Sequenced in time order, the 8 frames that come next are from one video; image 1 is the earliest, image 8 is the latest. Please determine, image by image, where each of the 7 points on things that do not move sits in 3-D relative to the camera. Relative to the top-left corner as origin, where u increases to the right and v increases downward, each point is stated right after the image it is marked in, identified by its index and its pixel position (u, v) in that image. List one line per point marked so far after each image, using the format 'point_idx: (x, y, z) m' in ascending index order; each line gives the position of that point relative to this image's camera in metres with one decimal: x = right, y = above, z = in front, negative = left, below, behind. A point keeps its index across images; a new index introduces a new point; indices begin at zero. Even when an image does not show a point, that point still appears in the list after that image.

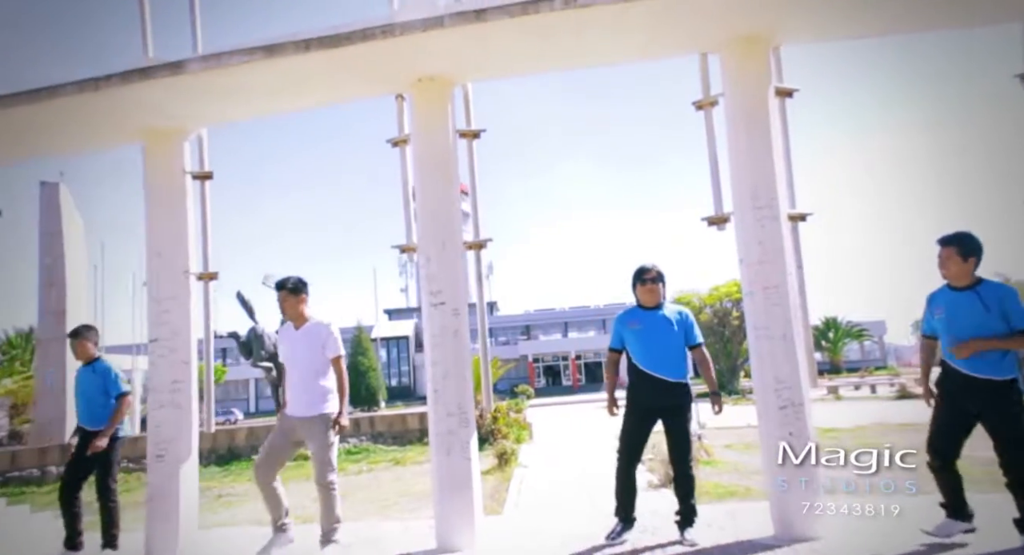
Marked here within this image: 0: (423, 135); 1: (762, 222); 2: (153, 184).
0: (-0.6, +0.9, +4.7) m
1: (+1.4, +0.3, +4.2) m
2: (-2.5, +0.6, +5.0) m
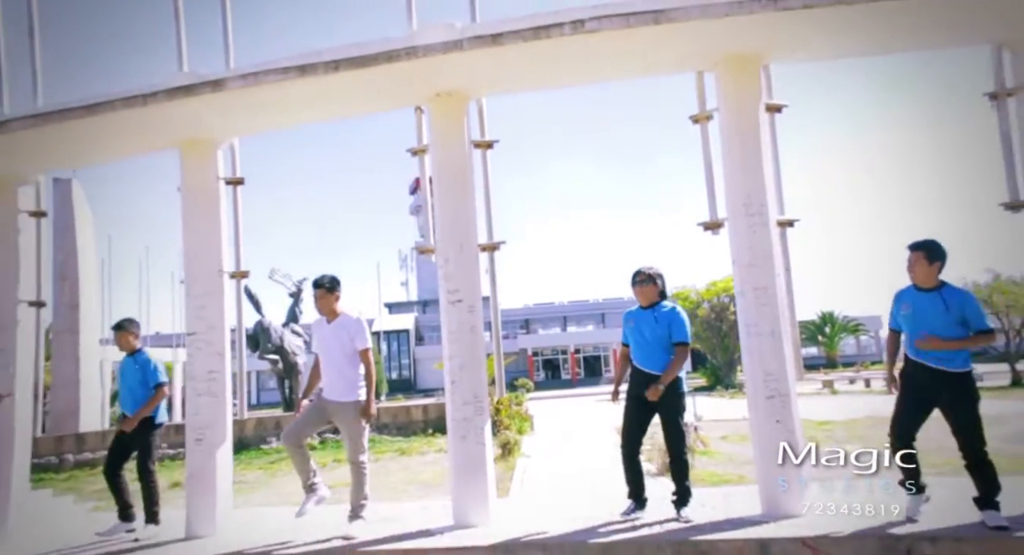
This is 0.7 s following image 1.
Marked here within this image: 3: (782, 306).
0: (-0.5, +0.9, +5.0) m
1: (+1.5, +0.3, +4.6) m
2: (-2.4, +0.7, +5.3) m
3: (+1.7, -0.2, +4.6) m
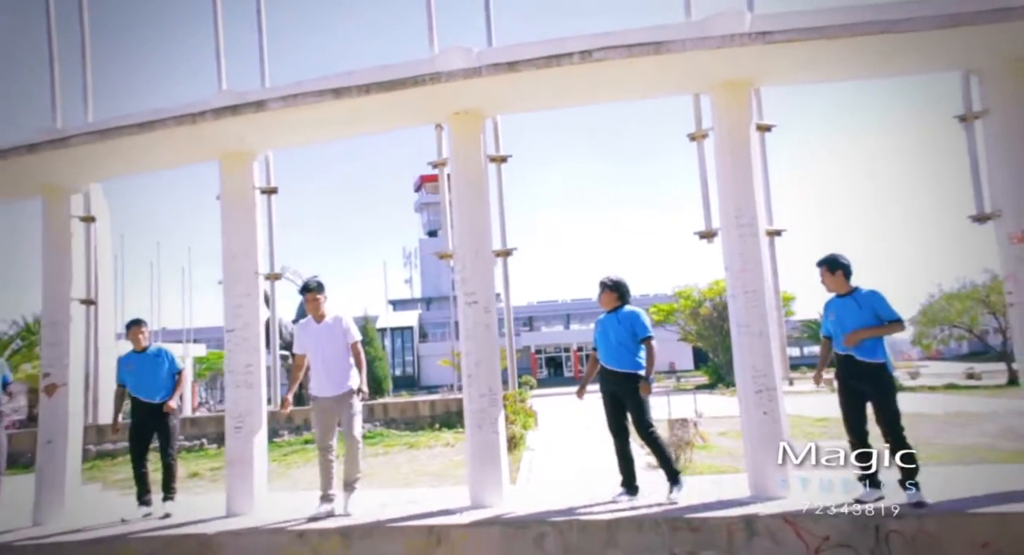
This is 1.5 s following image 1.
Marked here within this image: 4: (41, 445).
0: (-0.4, +0.9, +5.5) m
1: (+1.6, +0.3, +5.1) m
2: (-2.3, +0.6, +5.8) m
3: (+1.8, -0.2, +5.1) m
4: (-4.0, -1.4, +6.2) m
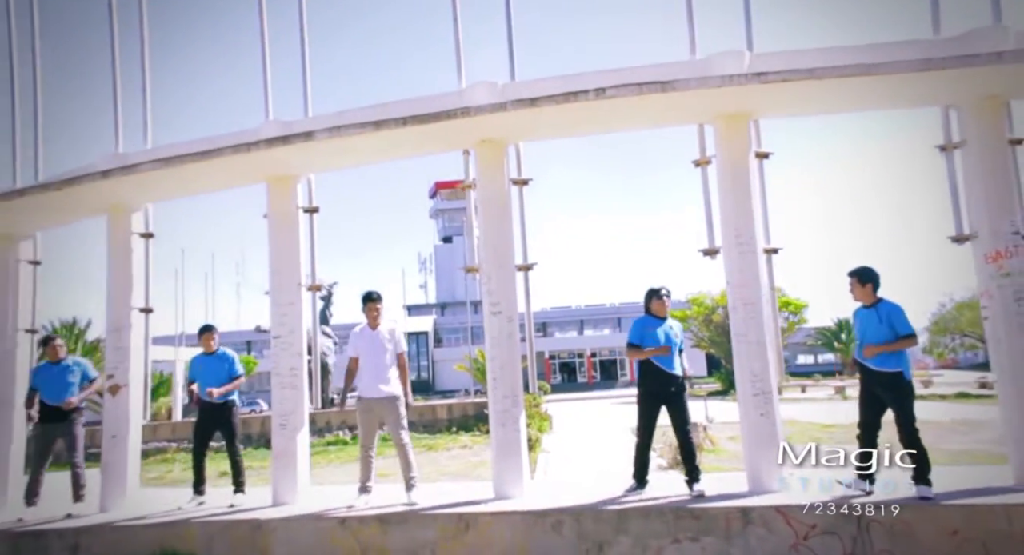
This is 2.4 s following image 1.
0: (-0.2, +0.8, +6.1) m
1: (+1.8, +0.2, +5.6) m
2: (-2.1, +0.5, +6.4) m
3: (+2.0, -0.3, +5.6) m
4: (-3.8, -1.5, +6.8) m
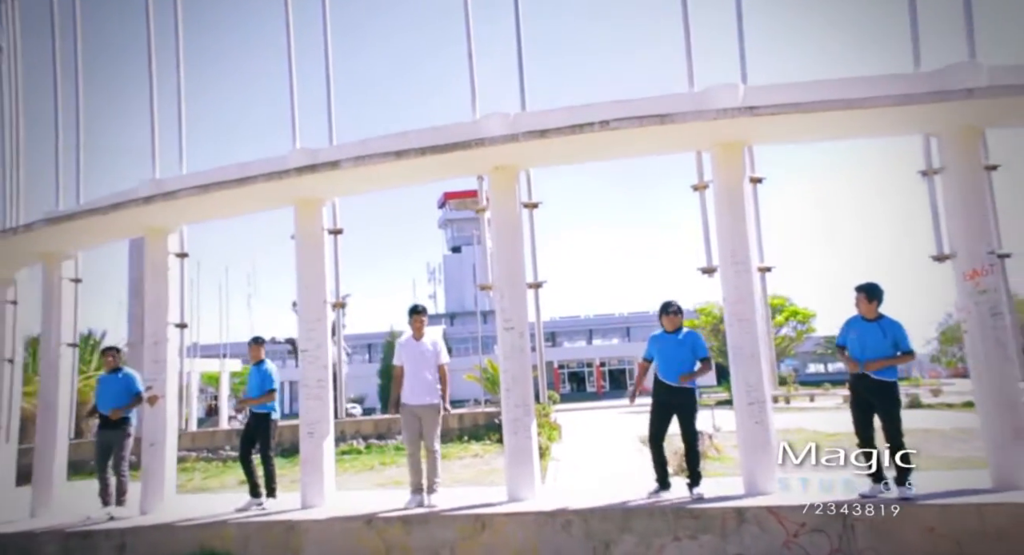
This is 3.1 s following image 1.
0: (-0.1, +0.6, +6.5) m
1: (+1.9, 0.0, +6.0) m
2: (-2.0, +0.4, +6.9) m
3: (+2.1, -0.5, +6.0) m
4: (-3.7, -1.7, +7.2) m
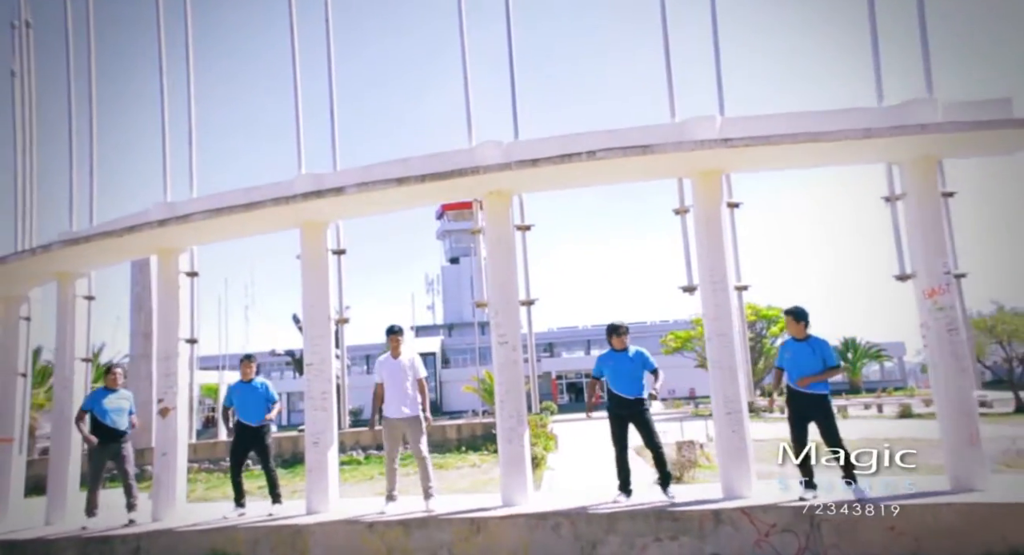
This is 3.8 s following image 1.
0: (-0.2, +0.5, +7.0) m
1: (+1.8, -0.1, +6.4) m
2: (-2.1, +0.2, +7.3) m
3: (+2.0, -0.6, +6.4) m
4: (-3.7, -1.9, +7.6) m
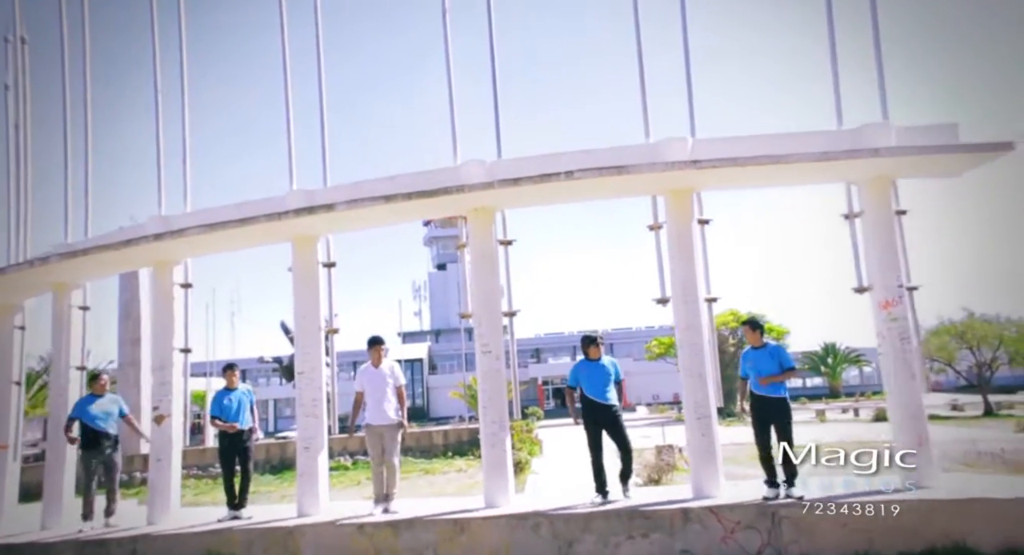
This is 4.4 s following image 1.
0: (-0.4, +0.3, +7.3) m
1: (+1.6, -0.2, +6.8) m
2: (-2.2, +0.1, +7.6) m
3: (+1.8, -0.7, +6.8) m
4: (-3.9, -2.0, +7.9) m
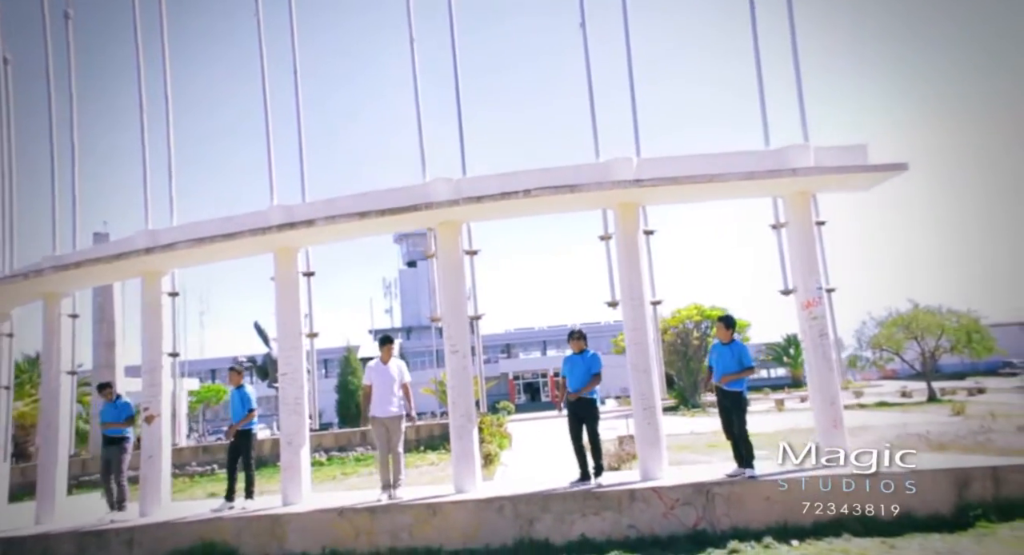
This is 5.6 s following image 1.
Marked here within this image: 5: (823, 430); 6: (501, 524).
0: (-0.7, +0.3, +8.0) m
1: (+1.3, -0.3, +7.6) m
2: (-2.6, 0.0, +8.3) m
3: (+1.5, -0.8, +7.6) m
4: (-4.3, -2.1, +8.5) m
5: (+3.1, -1.5, +7.1) m
6: (-0.1, -2.4, +6.9) m
